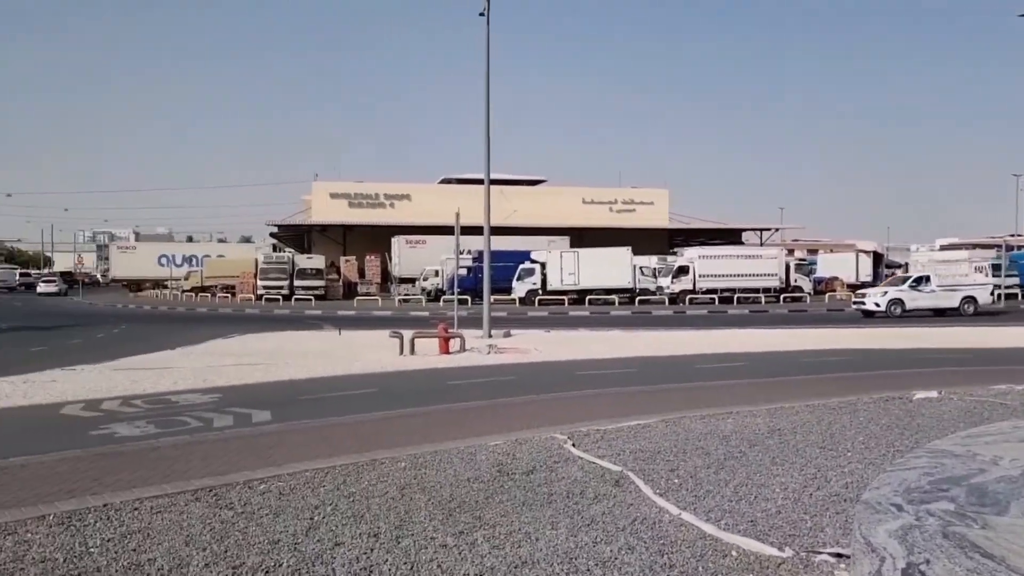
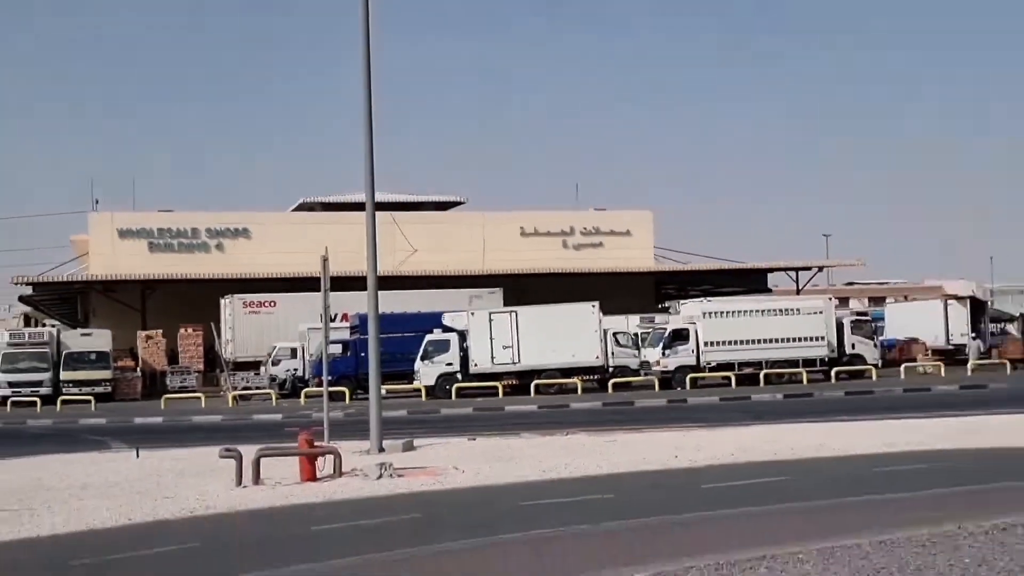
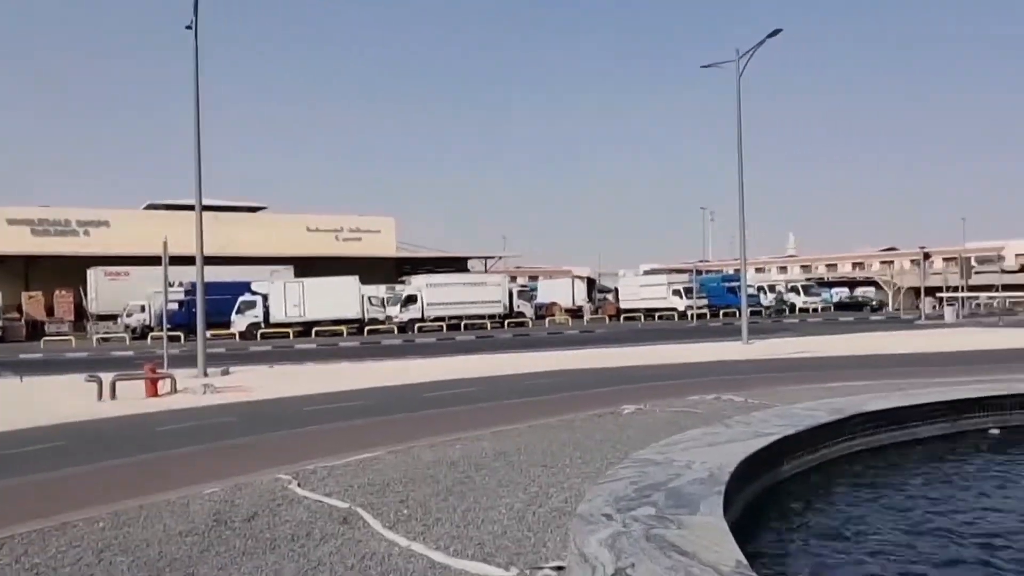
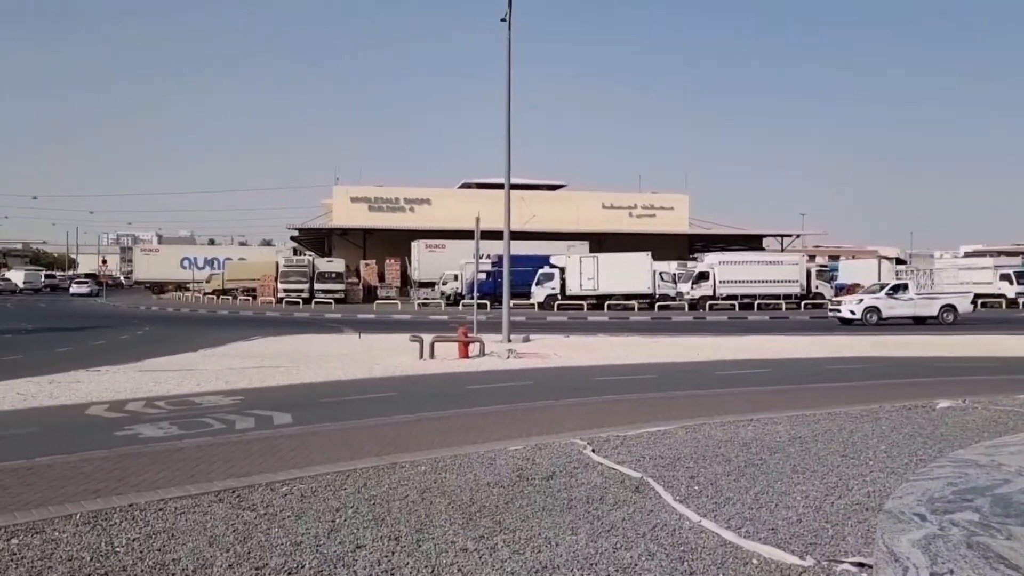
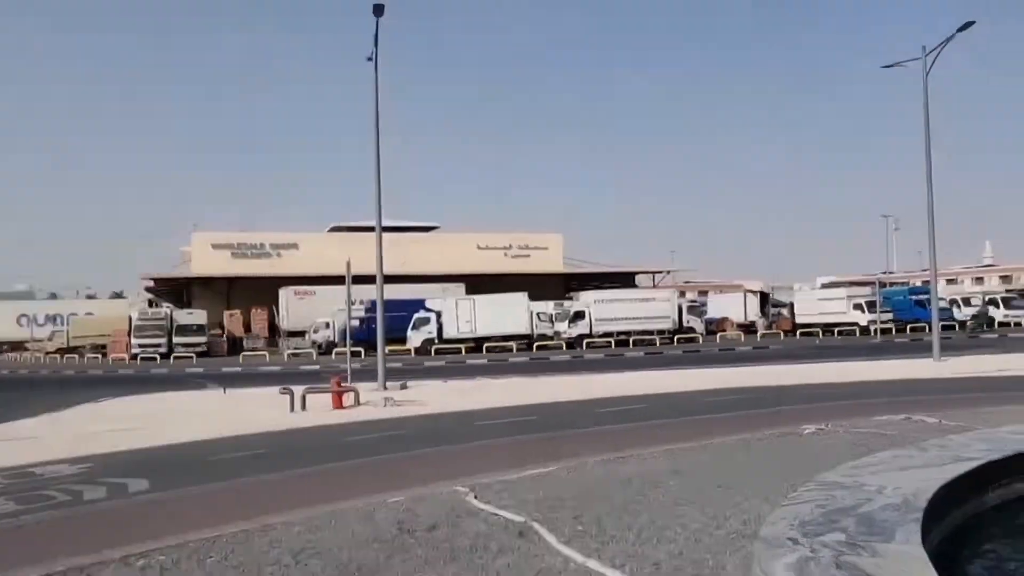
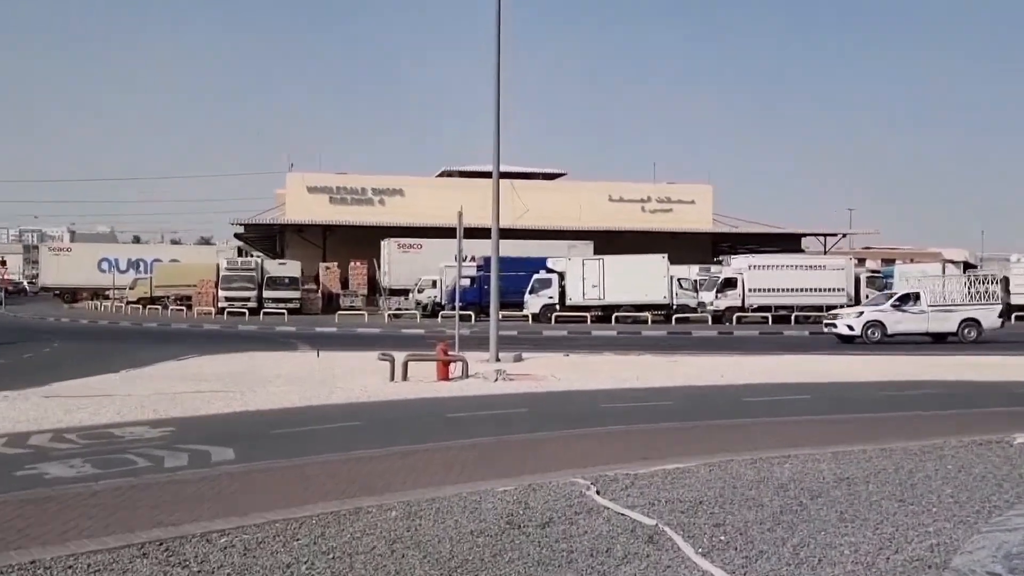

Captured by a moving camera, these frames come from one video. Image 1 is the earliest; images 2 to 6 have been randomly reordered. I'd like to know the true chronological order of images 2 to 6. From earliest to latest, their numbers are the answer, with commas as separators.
4, 6, 2, 5, 3
